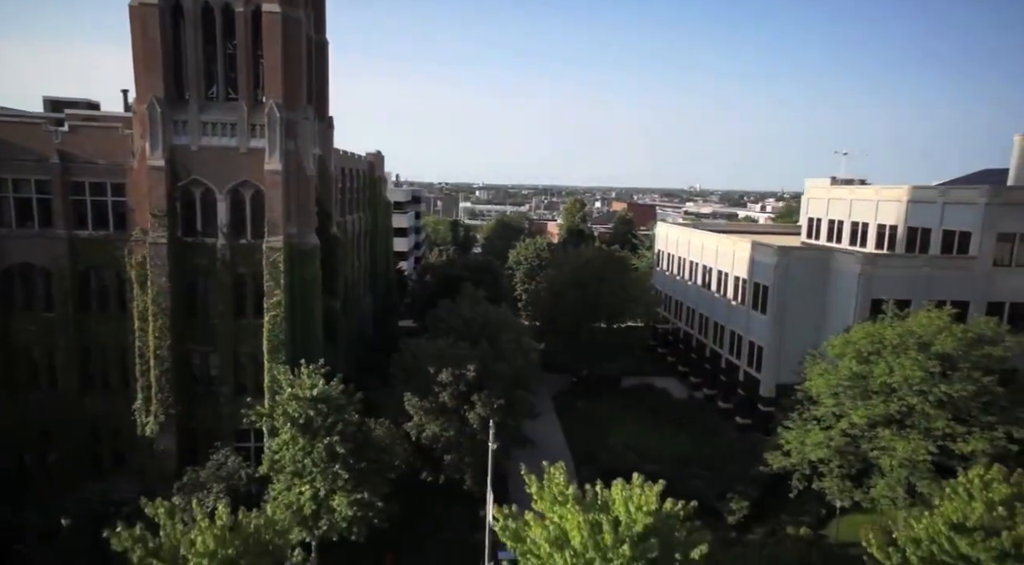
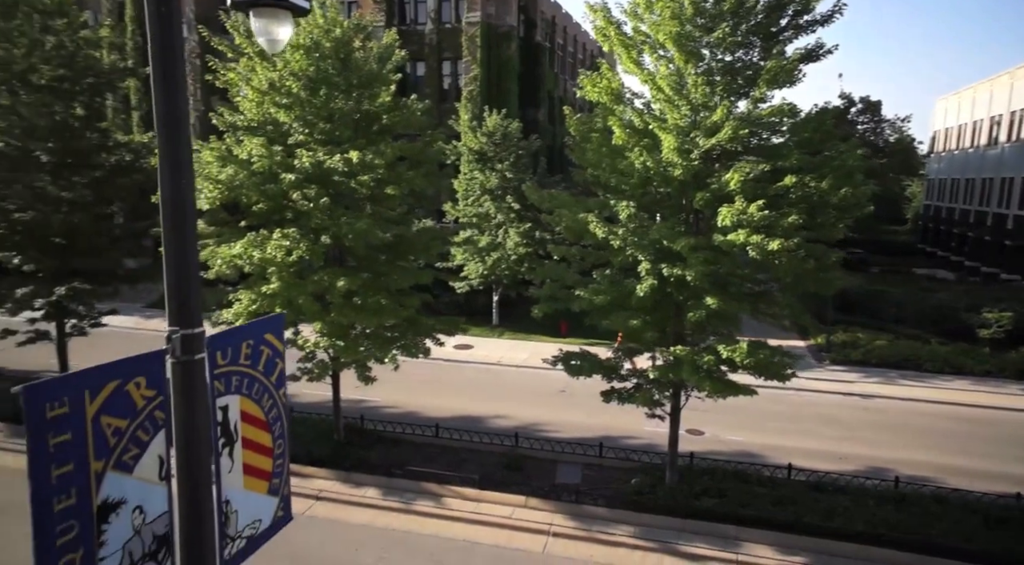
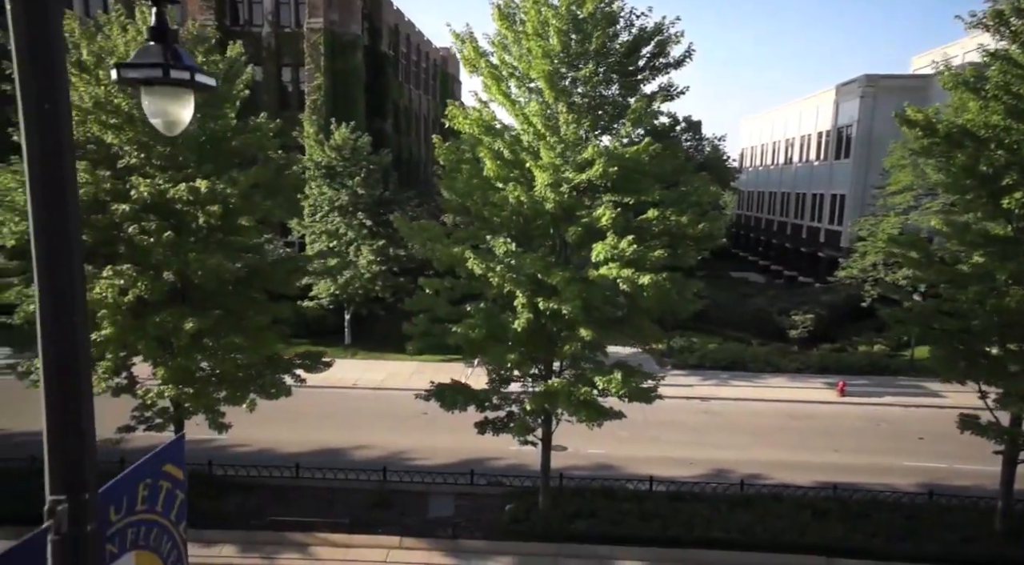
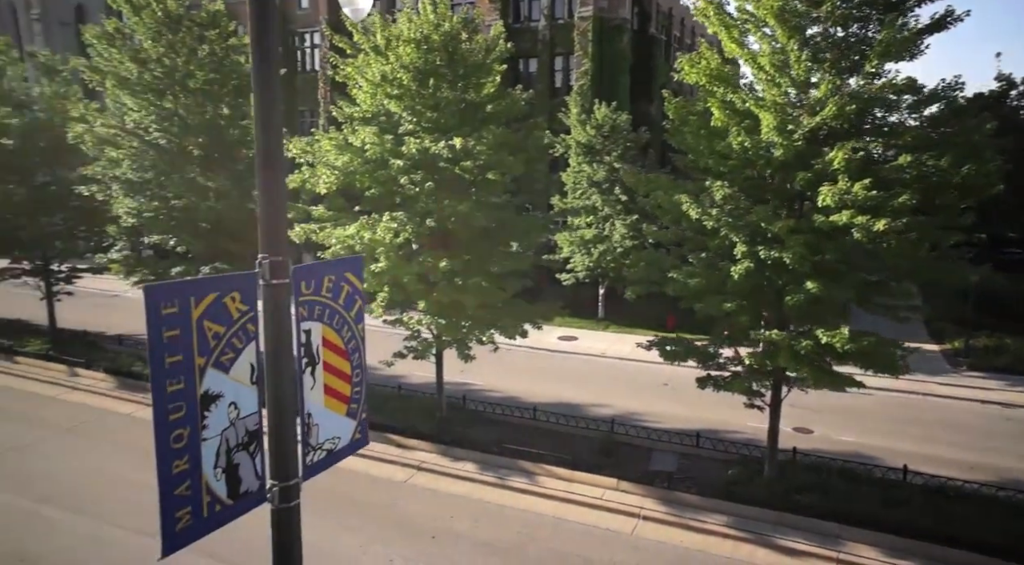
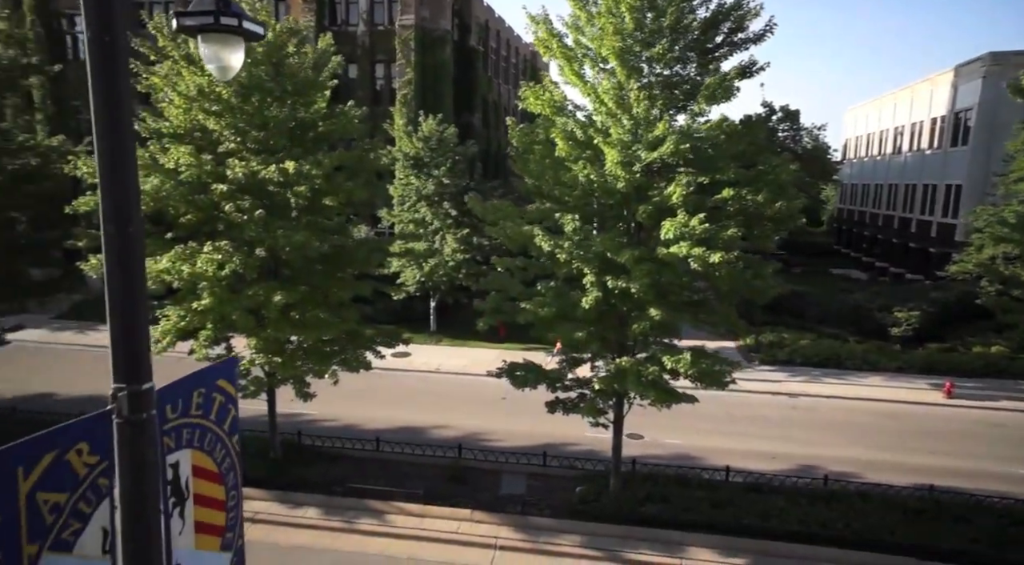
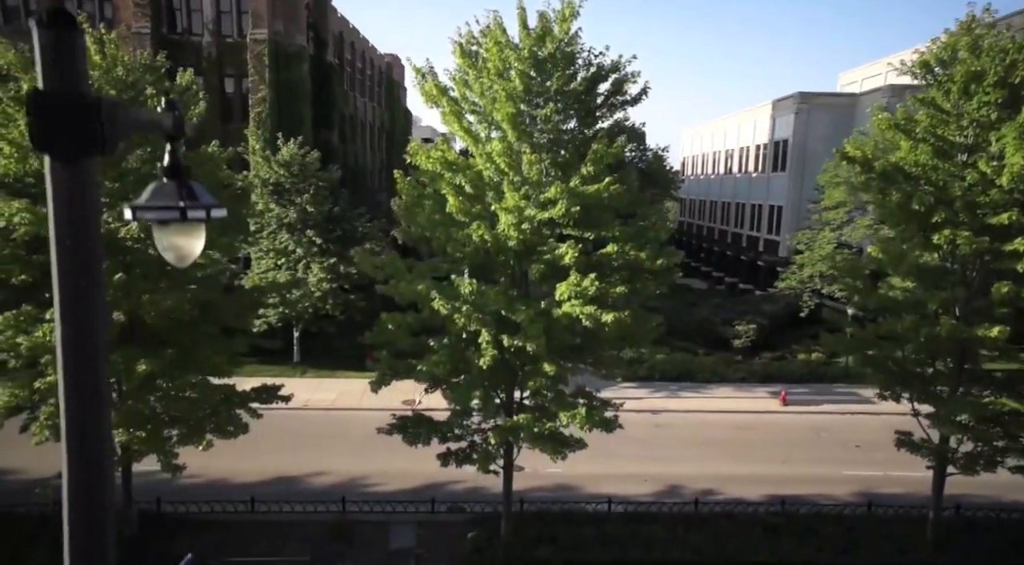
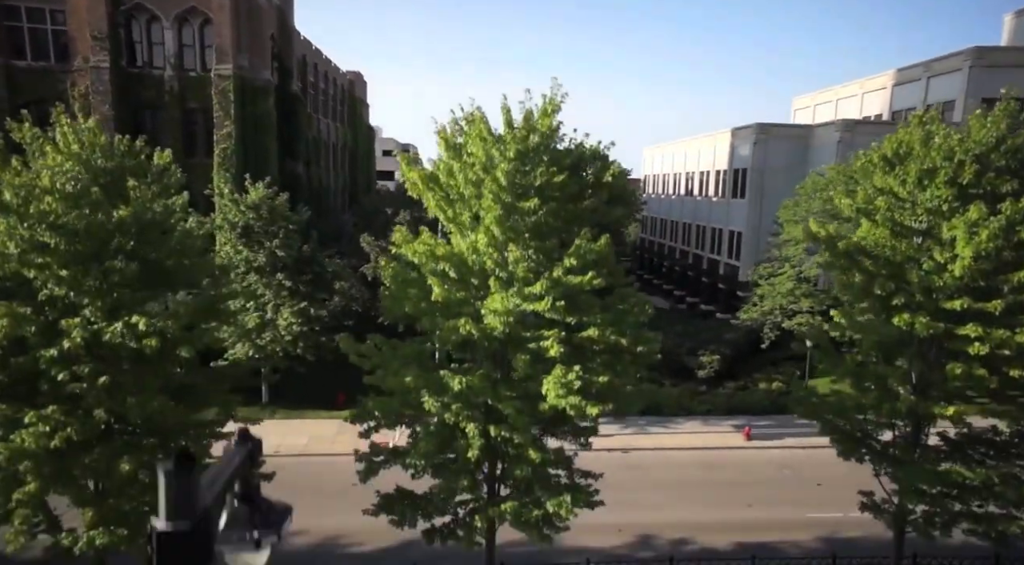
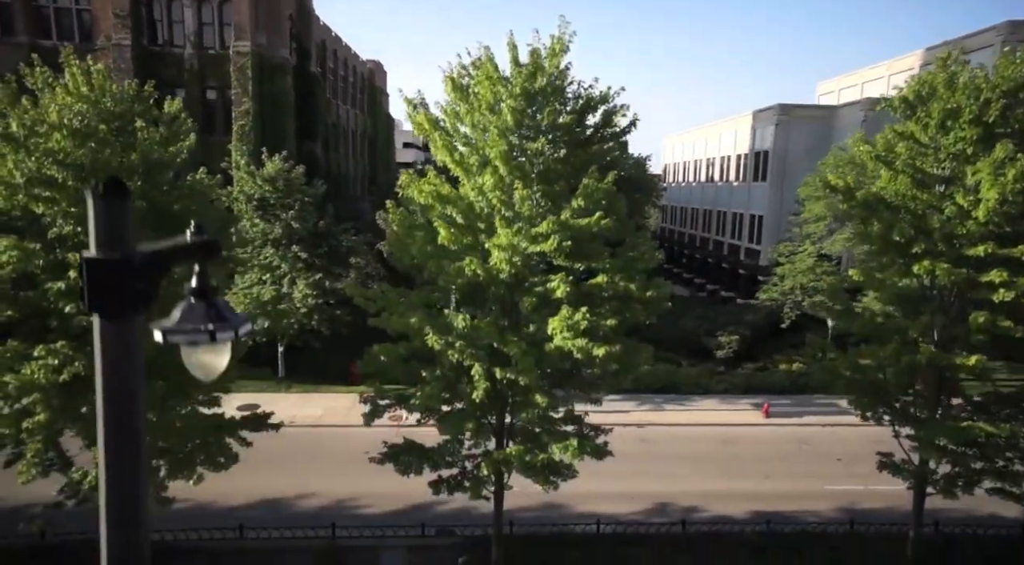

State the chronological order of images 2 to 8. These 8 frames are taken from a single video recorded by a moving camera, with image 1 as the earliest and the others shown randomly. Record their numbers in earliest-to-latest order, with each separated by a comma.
7, 8, 6, 3, 5, 2, 4
